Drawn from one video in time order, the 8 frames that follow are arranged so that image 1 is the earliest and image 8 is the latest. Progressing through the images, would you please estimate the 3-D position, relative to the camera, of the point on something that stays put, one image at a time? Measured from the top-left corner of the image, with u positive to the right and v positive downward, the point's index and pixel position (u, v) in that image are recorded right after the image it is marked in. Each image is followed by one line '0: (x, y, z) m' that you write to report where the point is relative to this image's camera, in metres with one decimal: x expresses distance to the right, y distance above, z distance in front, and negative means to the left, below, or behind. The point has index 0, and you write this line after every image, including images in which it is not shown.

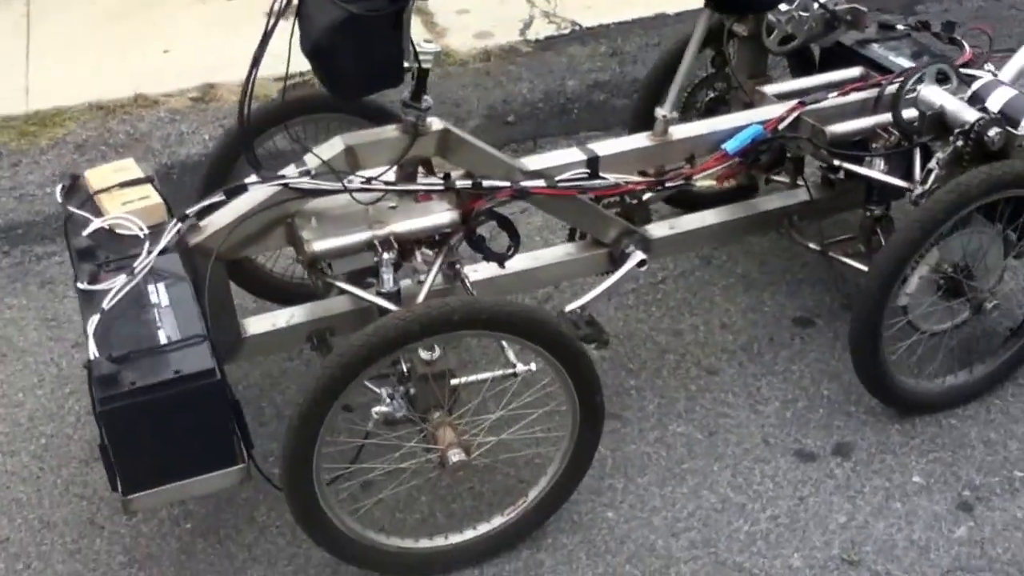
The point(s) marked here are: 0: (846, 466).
0: (+0.7, -0.4, +2.6) m
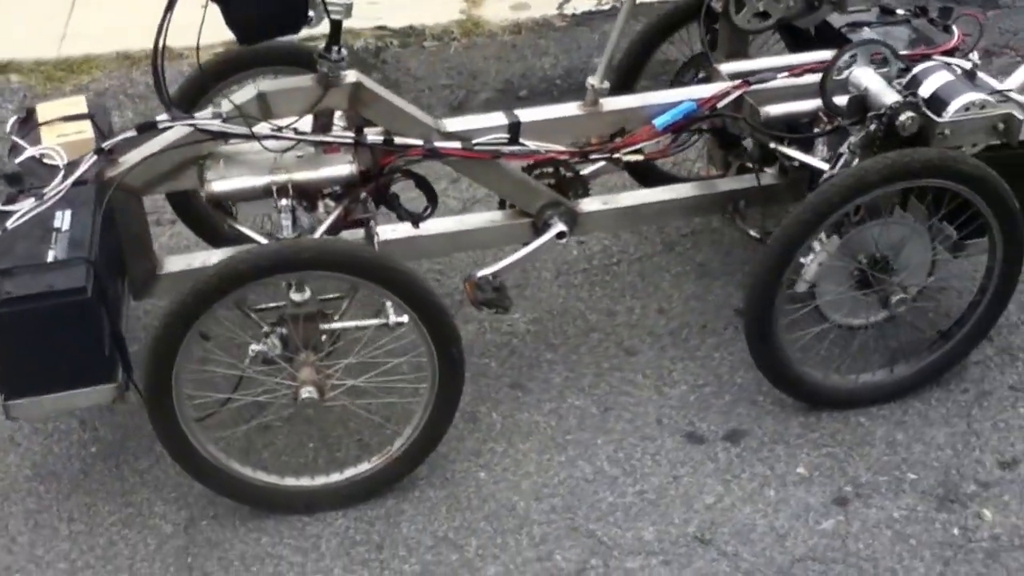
0: (+0.4, -0.3, +2.6) m
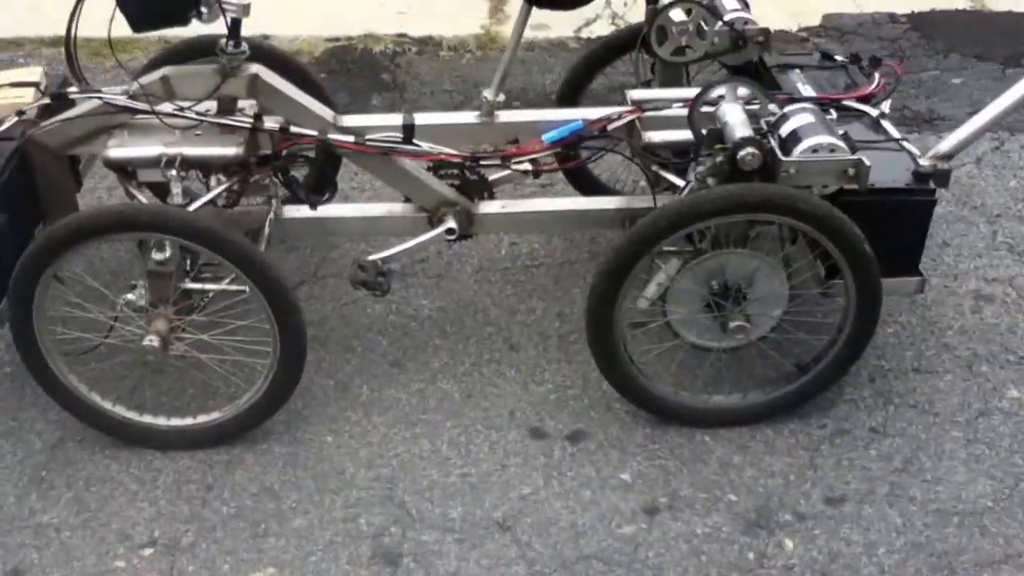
0: (+0.1, -0.4, +2.7) m
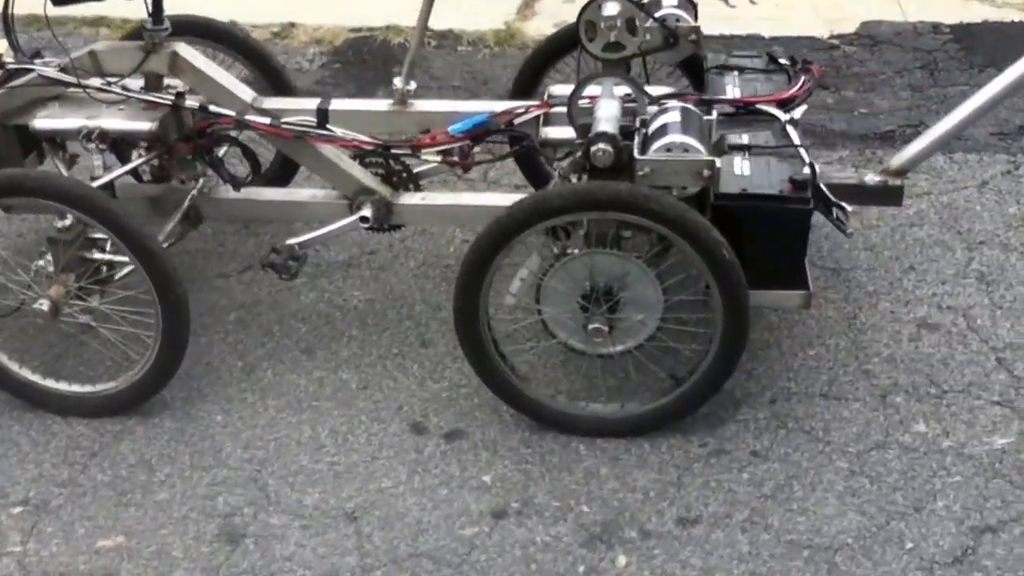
0: (-0.2, -0.4, +2.8) m
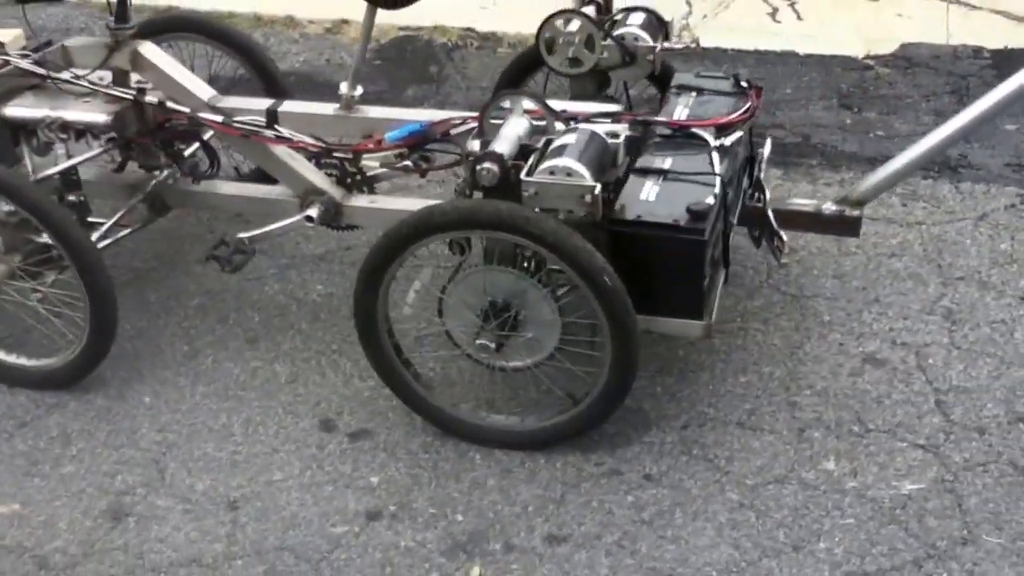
0: (-0.4, -0.4, +2.9) m
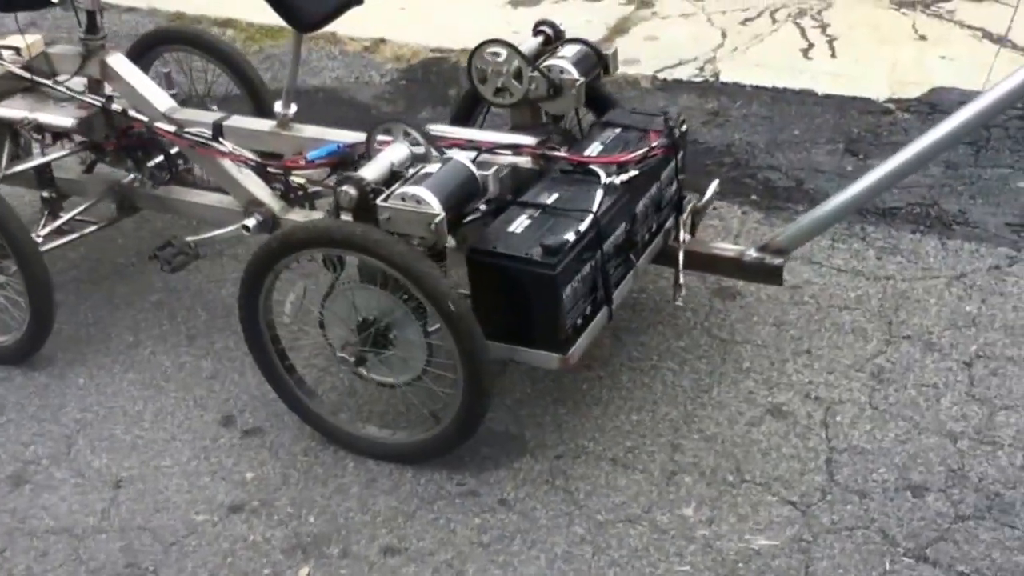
0: (-0.7, -0.4, +3.1) m
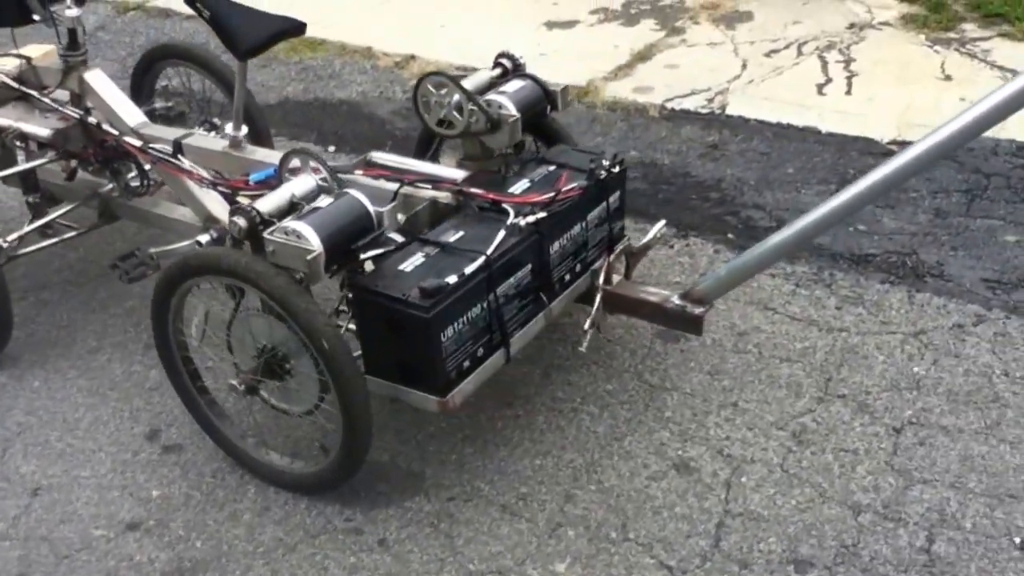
0: (-0.9, -0.4, +3.1) m
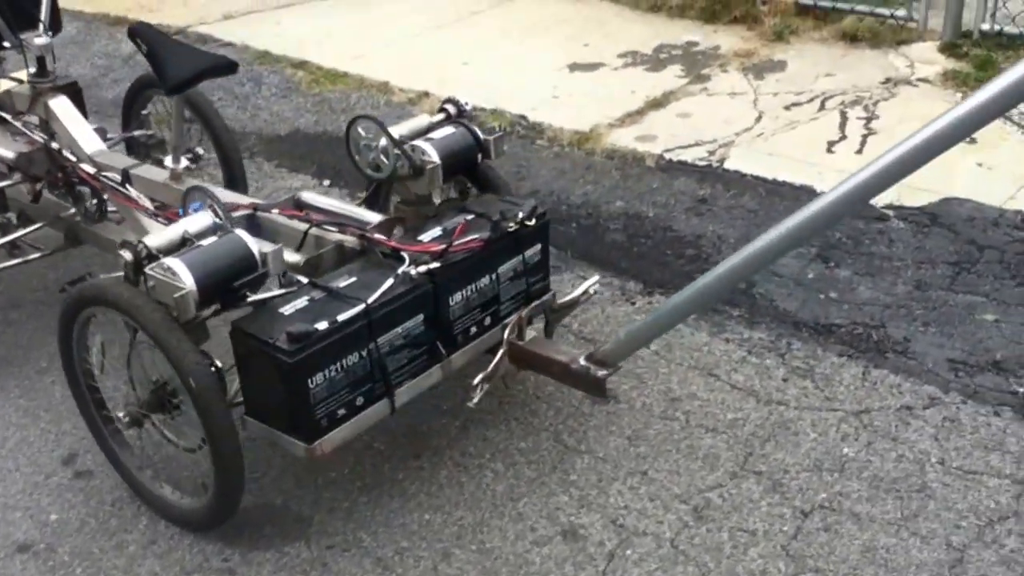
0: (-1.2, -0.5, +3.2) m
